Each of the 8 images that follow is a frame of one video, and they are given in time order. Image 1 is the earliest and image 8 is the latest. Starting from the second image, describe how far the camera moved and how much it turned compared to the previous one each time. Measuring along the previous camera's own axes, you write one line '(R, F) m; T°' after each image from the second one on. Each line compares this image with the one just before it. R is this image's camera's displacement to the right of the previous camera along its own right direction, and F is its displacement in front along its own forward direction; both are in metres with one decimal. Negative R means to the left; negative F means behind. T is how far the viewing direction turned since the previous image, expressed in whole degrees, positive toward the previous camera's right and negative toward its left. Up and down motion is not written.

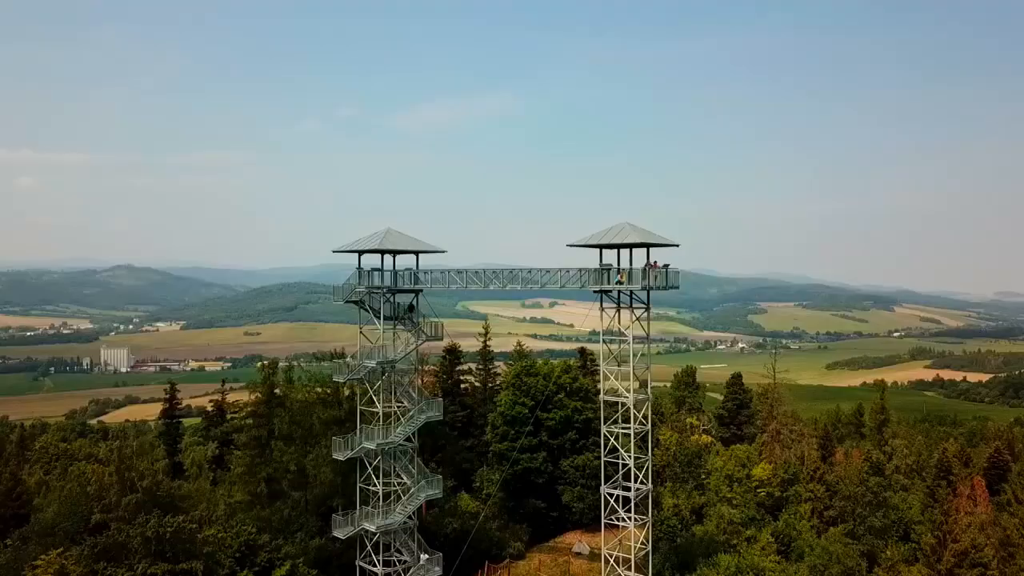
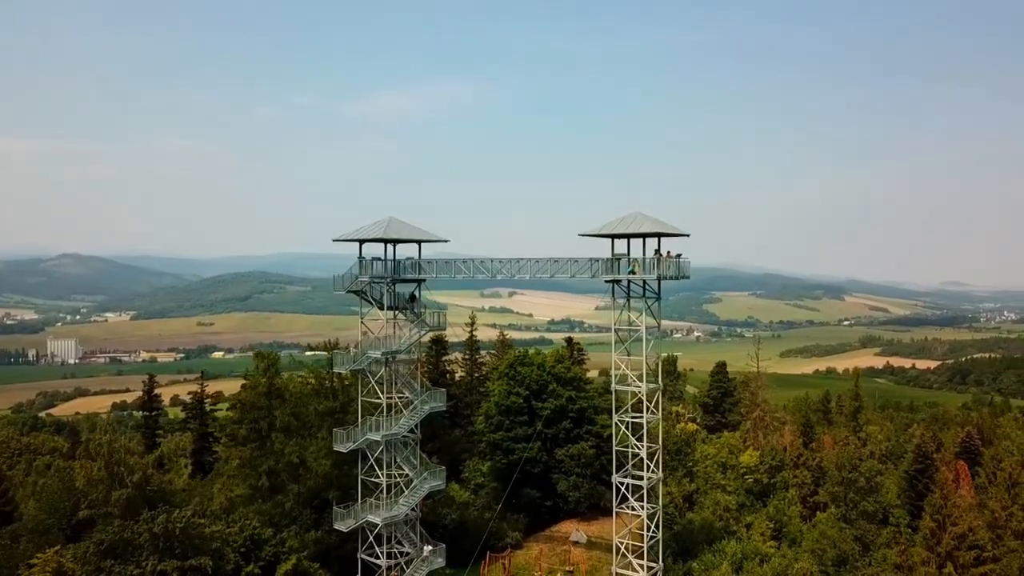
(-1.2, +0.3) m; +2°
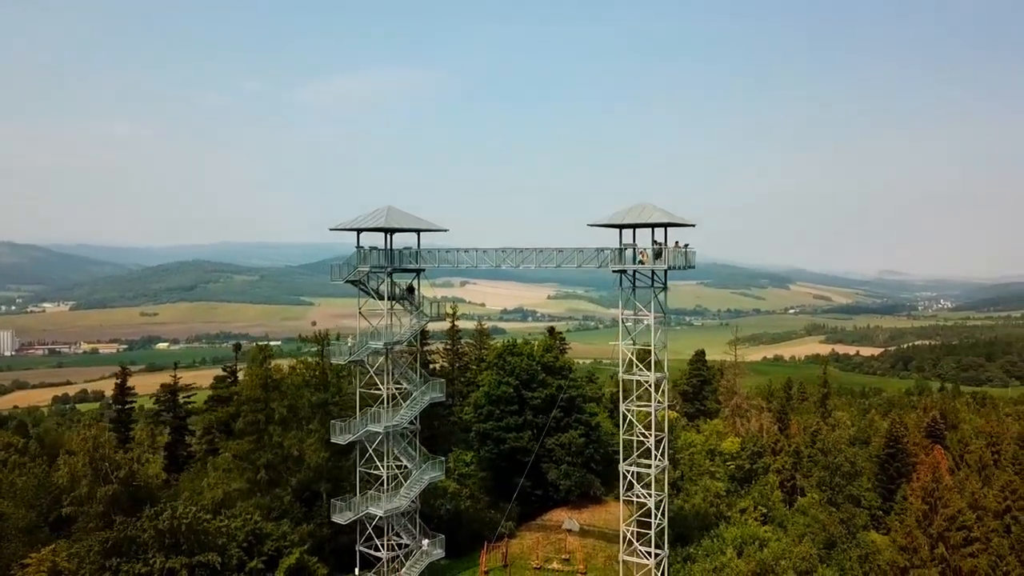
(-1.3, +0.2) m; +3°
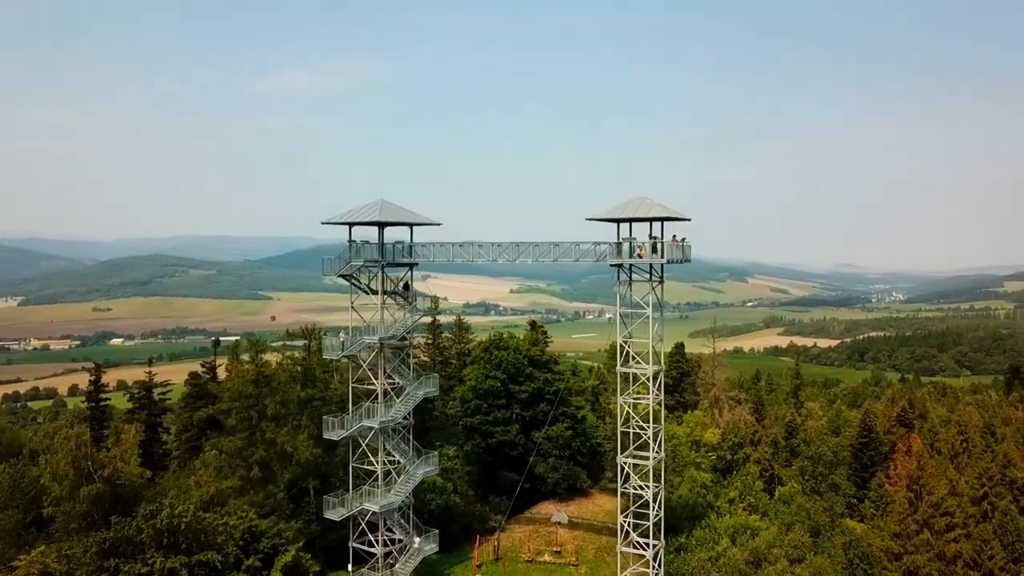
(-0.9, 0.0) m; +2°
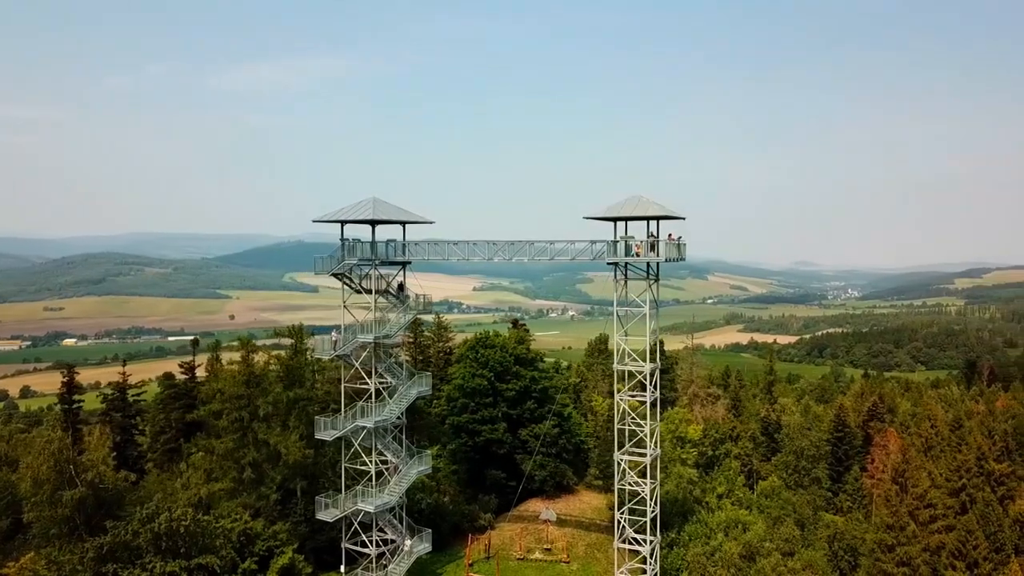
(-0.8, 0.0) m; +2°
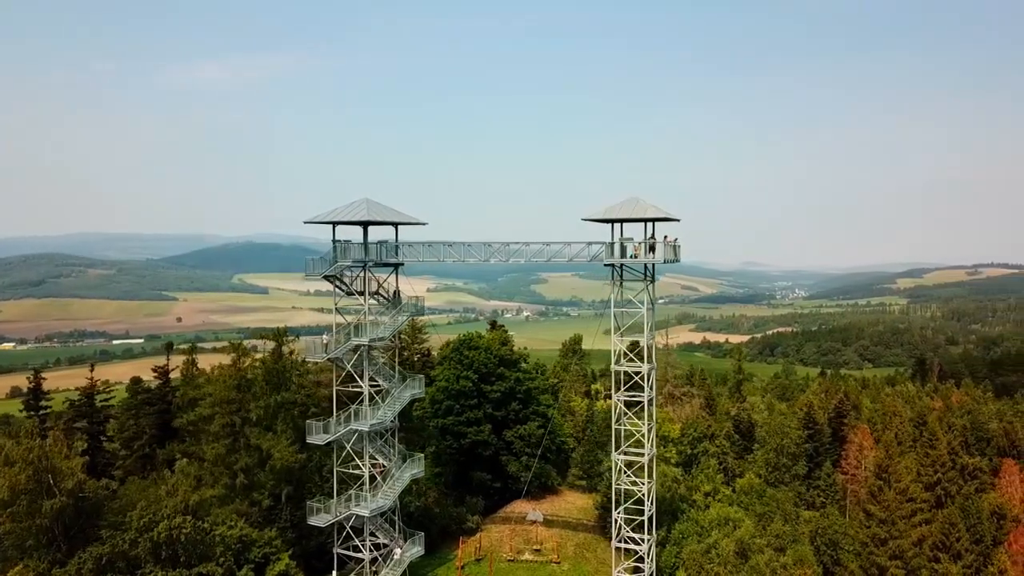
(-1.1, 0.0) m; +3°
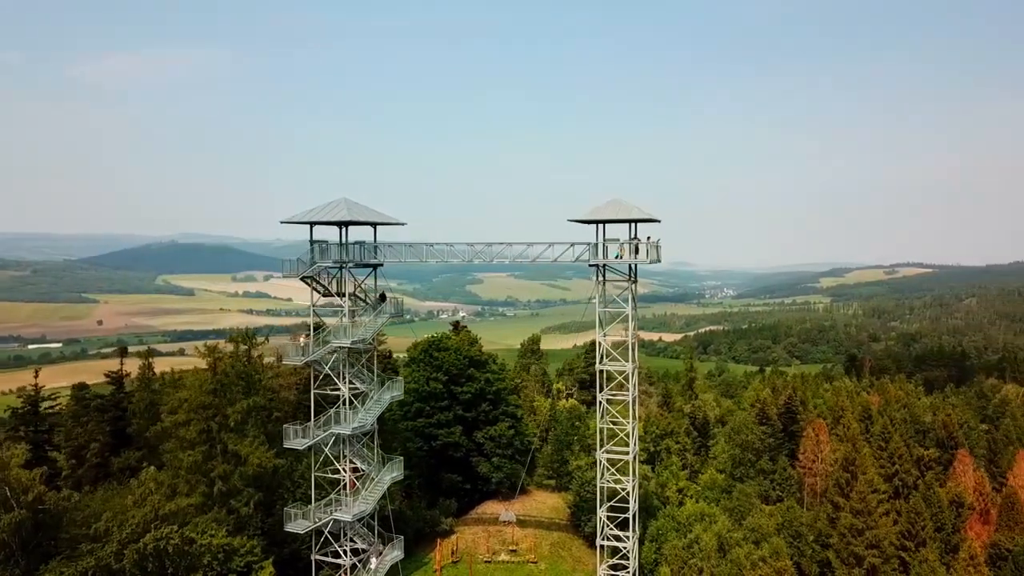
(-1.2, 0.0) m; +4°
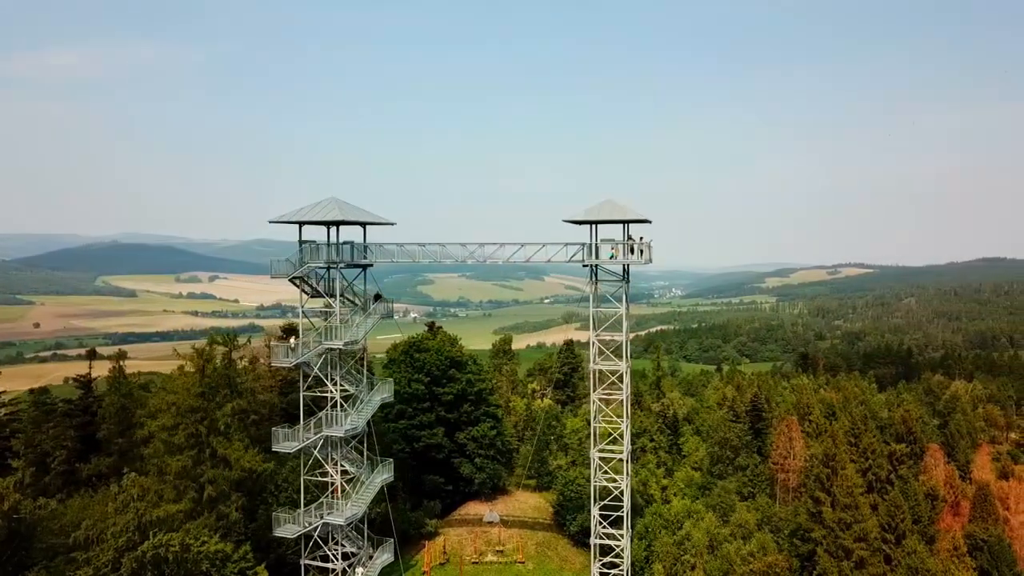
(-1.1, 0.0) m; +3°
